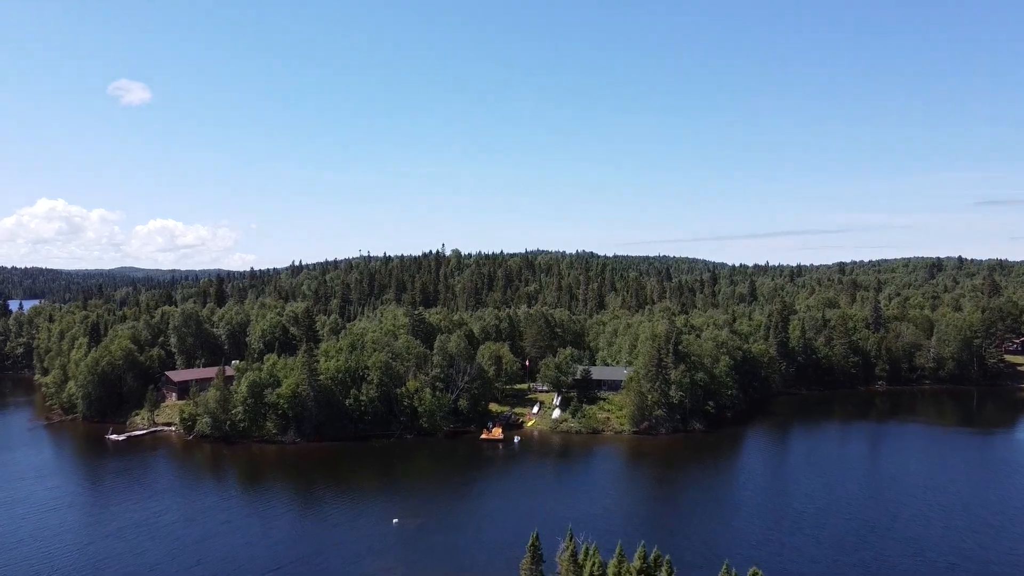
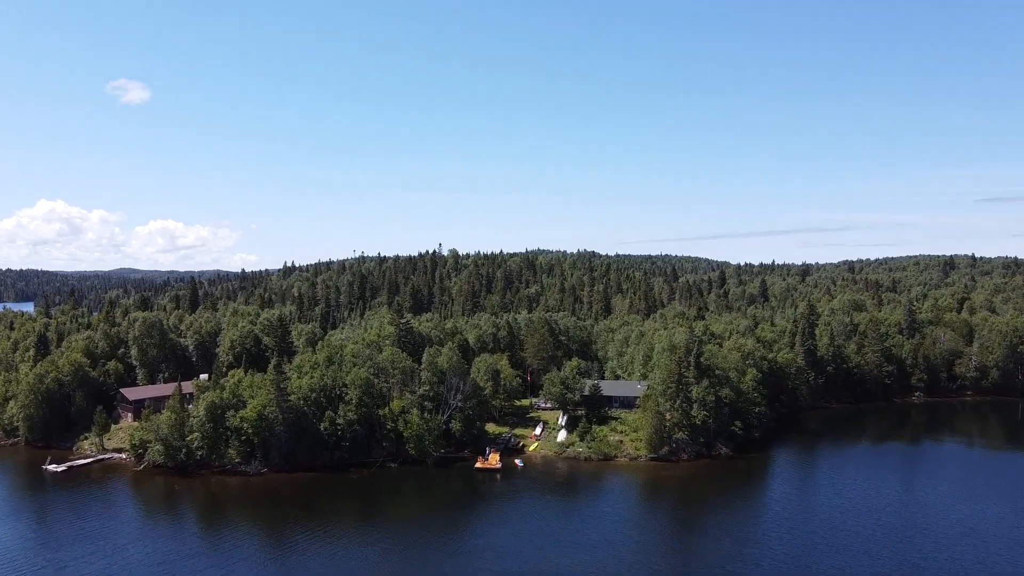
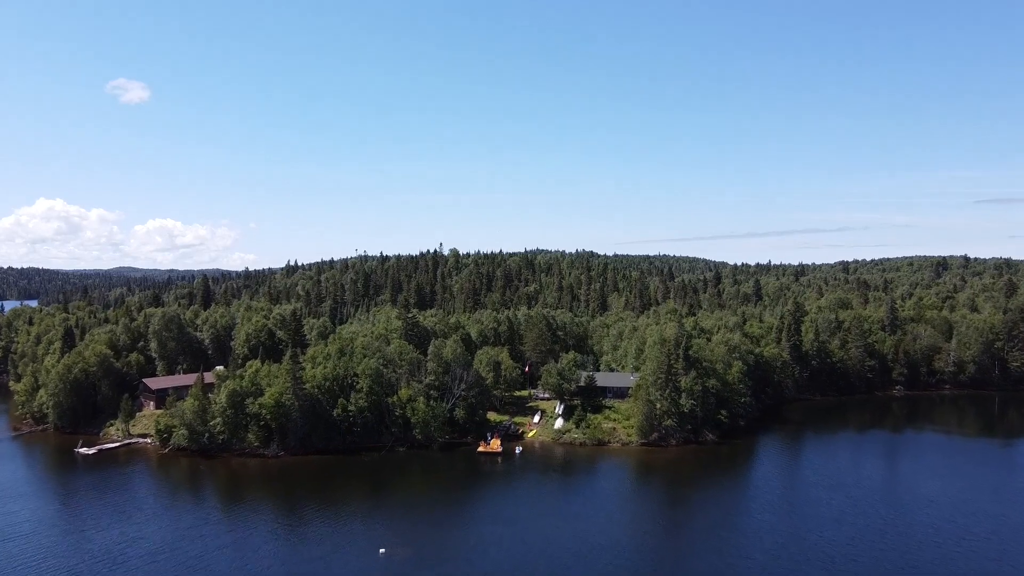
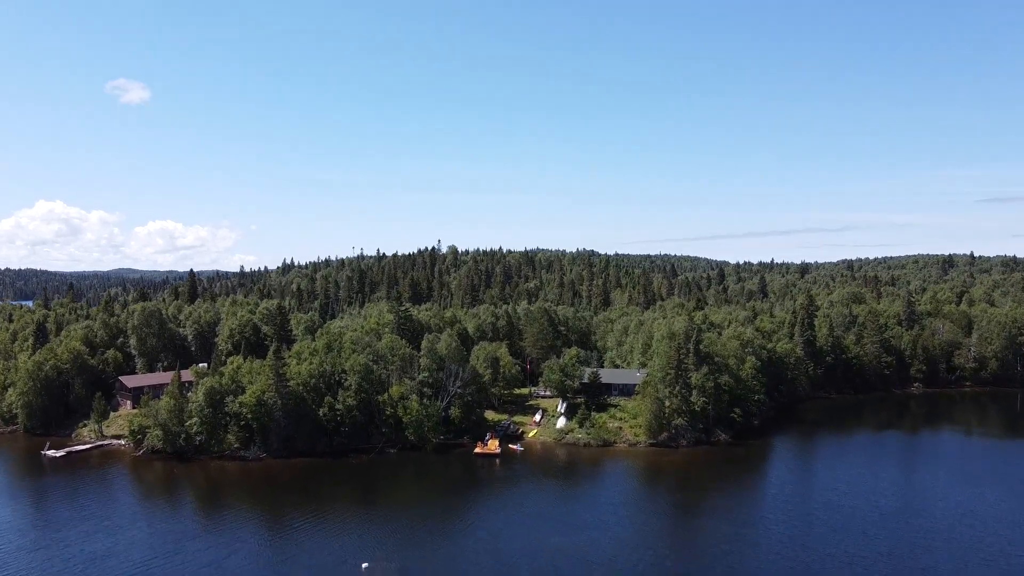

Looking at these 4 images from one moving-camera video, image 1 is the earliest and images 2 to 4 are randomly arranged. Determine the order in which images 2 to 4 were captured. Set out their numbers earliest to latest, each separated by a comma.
3, 2, 4
